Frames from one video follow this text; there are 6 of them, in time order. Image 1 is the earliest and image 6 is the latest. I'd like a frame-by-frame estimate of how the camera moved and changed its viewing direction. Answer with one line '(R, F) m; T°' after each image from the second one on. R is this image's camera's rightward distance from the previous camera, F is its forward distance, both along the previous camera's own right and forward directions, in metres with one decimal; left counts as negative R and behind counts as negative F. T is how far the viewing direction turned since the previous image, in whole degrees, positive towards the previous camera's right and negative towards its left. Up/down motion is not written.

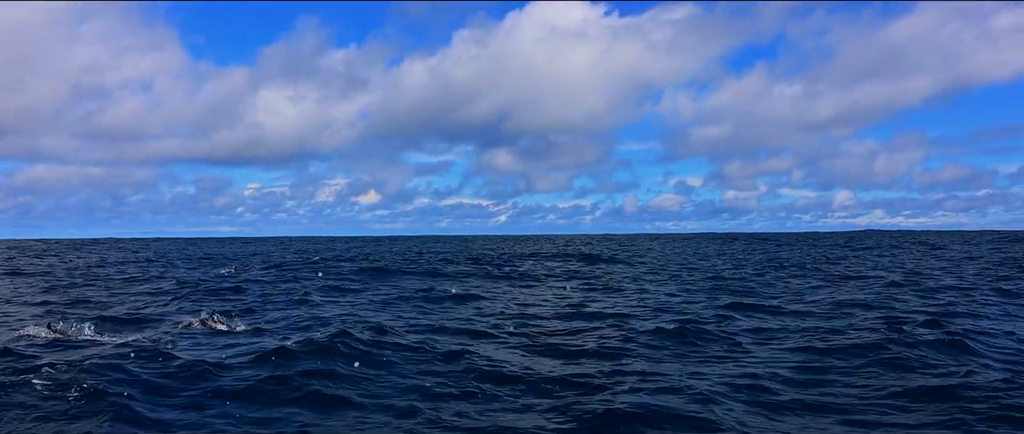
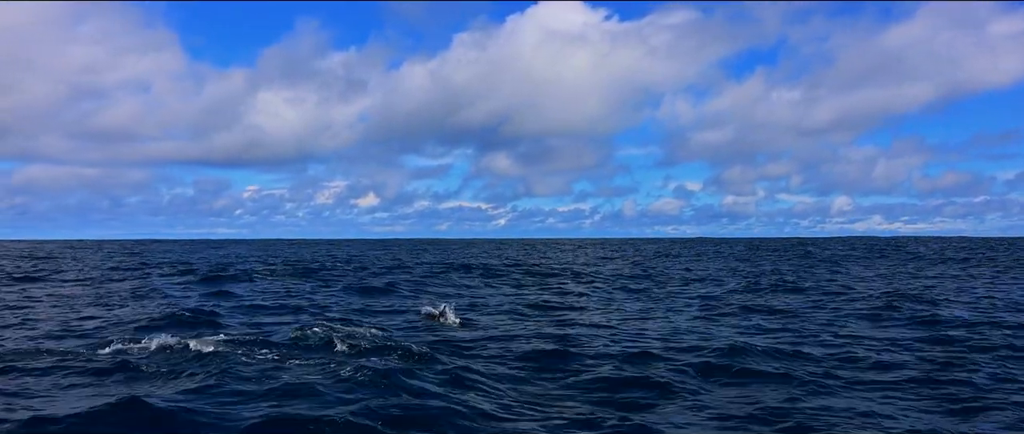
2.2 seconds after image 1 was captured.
(-1.6, +0.1) m; 0°
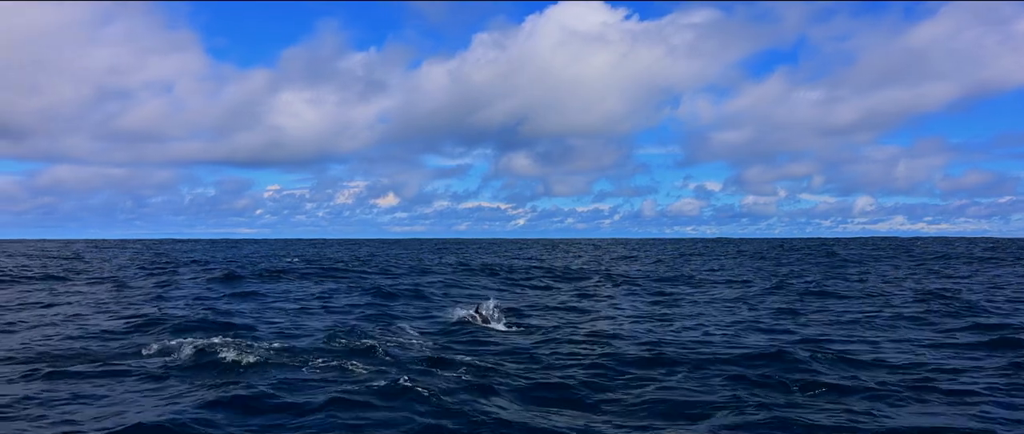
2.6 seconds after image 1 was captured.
(-1.9, -0.2) m; -1°
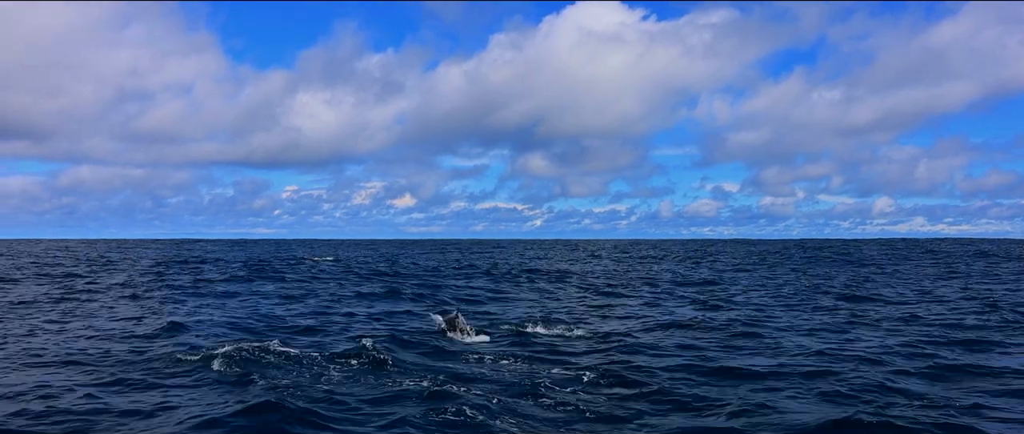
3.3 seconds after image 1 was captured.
(-2.3, -0.2) m; -1°
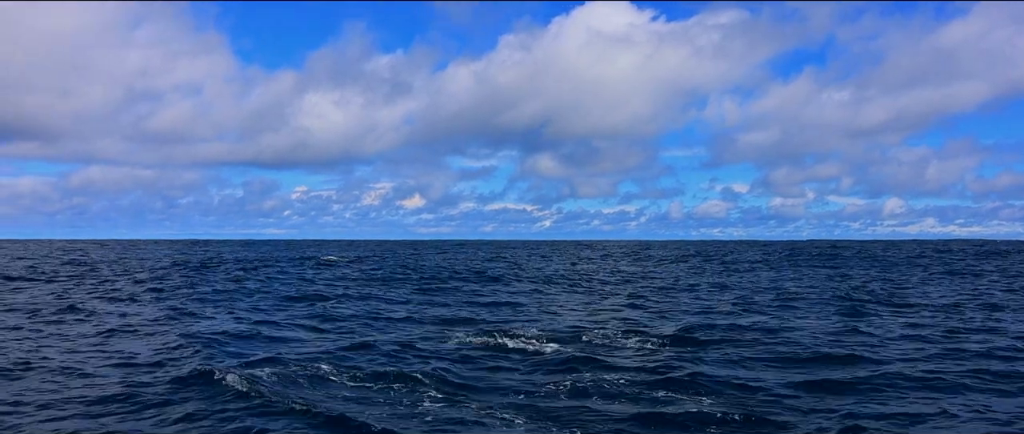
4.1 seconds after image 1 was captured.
(-2.0, 0.0) m; 0°
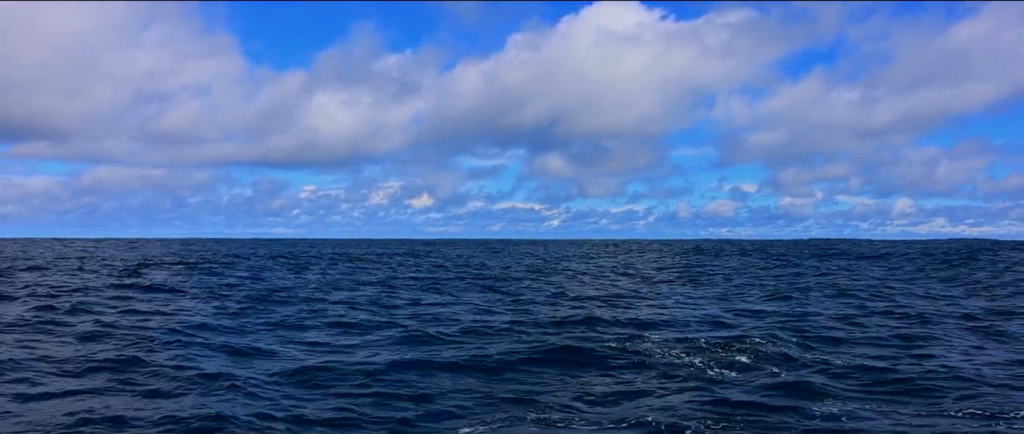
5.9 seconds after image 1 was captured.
(-2.6, 0.0) m; 0°
